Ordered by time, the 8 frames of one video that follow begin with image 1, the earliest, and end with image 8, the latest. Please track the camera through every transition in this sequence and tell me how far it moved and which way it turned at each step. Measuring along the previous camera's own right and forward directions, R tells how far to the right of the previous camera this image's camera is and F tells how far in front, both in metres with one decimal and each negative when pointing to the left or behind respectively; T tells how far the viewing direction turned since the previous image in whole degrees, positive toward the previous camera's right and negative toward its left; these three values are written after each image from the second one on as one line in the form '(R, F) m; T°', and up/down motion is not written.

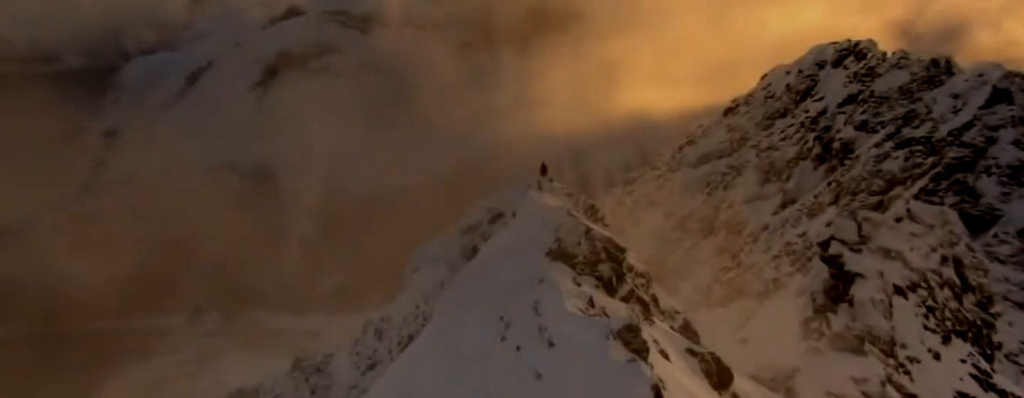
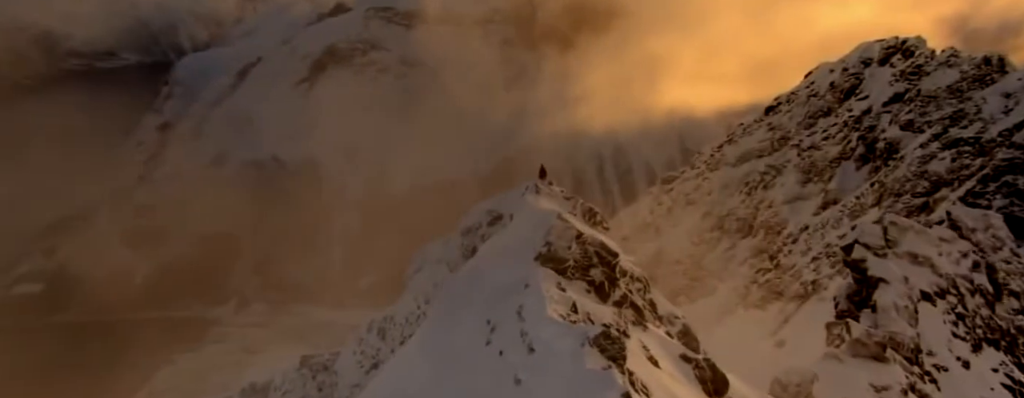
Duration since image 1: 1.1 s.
(+2.6, -0.1) m; -3°
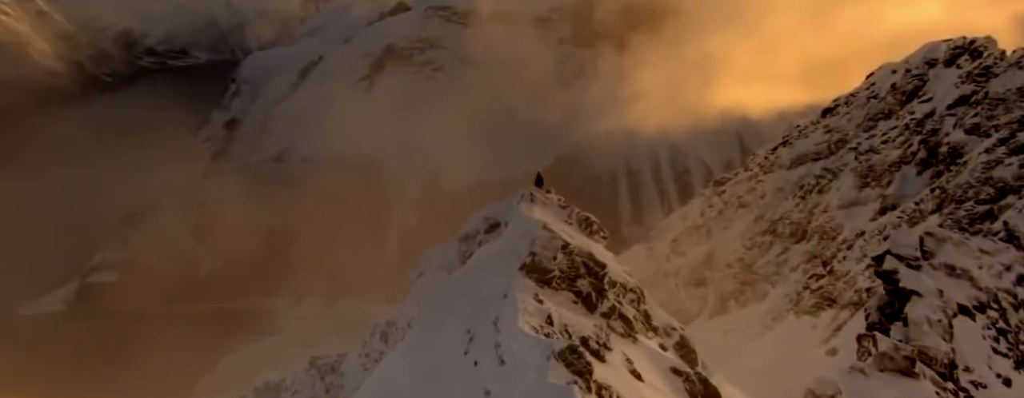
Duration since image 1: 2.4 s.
(+3.6, +0.1) m; -4°
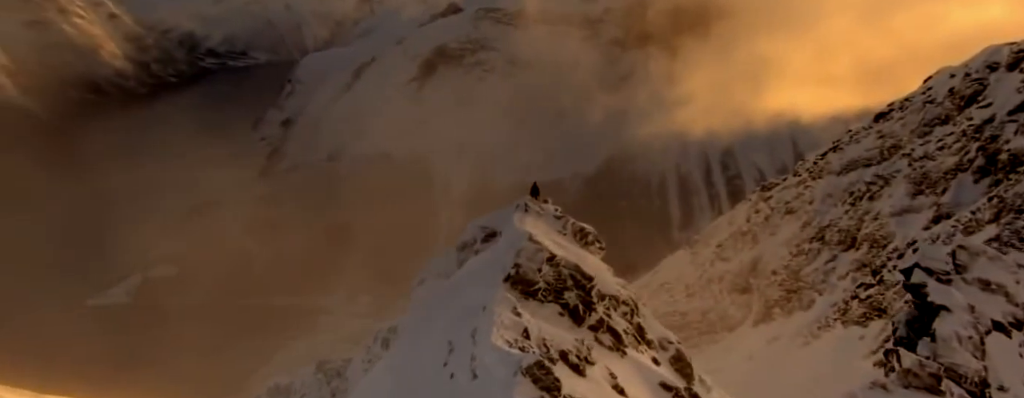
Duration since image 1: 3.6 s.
(+3.3, +0.1) m; -4°
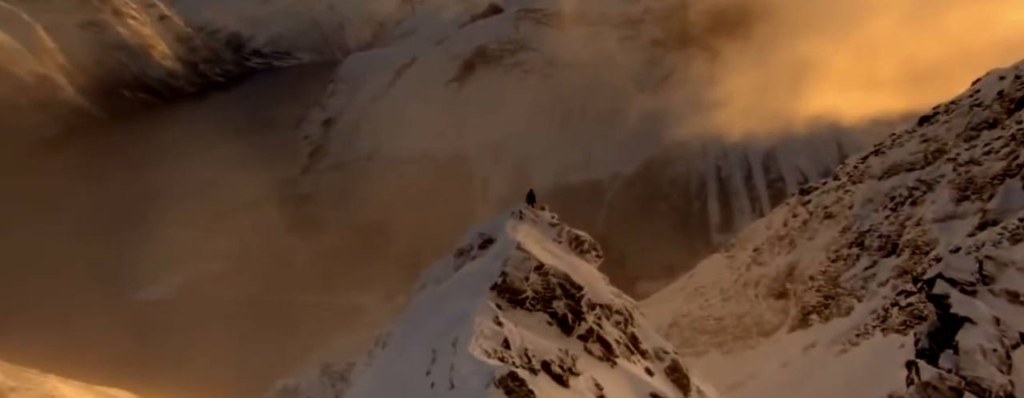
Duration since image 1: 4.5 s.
(+2.6, +0.1) m; -3°
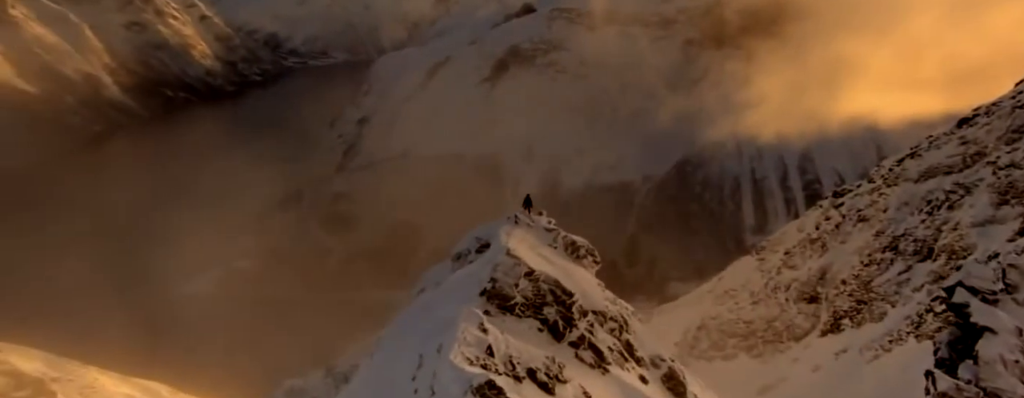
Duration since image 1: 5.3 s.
(+2.2, +0.2) m; -2°
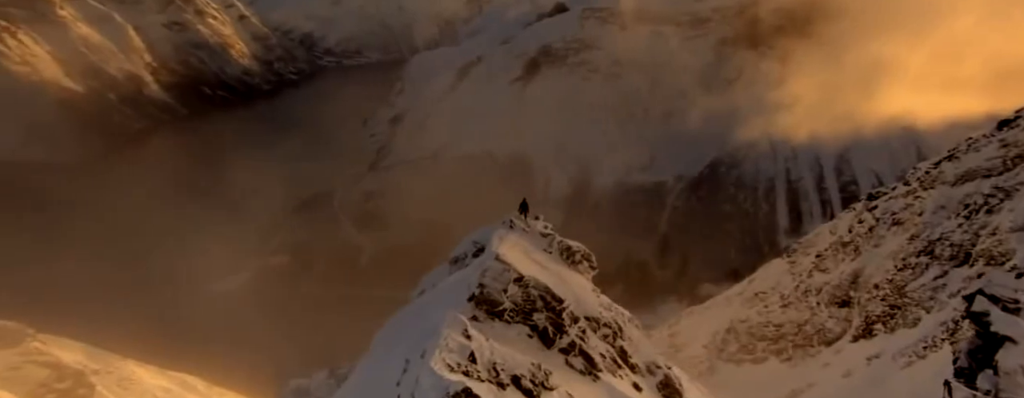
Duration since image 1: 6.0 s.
(+2.2, +0.2) m; -2°
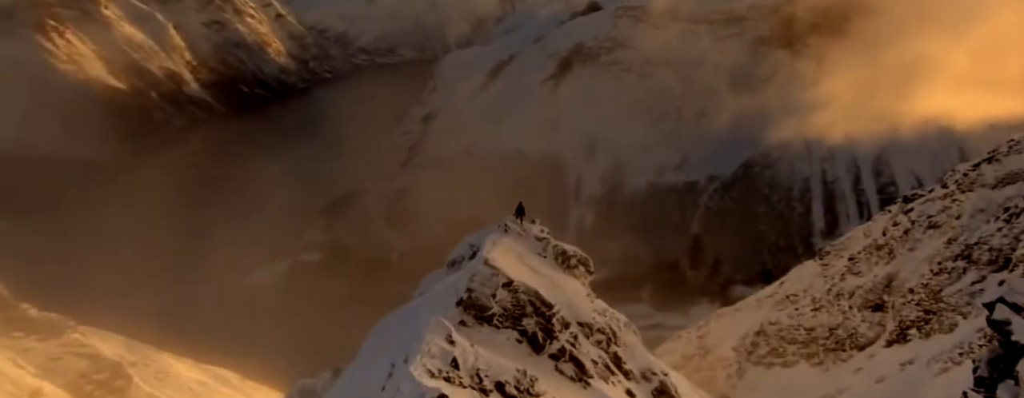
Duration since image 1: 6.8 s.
(+2.2, +0.3) m; -2°
